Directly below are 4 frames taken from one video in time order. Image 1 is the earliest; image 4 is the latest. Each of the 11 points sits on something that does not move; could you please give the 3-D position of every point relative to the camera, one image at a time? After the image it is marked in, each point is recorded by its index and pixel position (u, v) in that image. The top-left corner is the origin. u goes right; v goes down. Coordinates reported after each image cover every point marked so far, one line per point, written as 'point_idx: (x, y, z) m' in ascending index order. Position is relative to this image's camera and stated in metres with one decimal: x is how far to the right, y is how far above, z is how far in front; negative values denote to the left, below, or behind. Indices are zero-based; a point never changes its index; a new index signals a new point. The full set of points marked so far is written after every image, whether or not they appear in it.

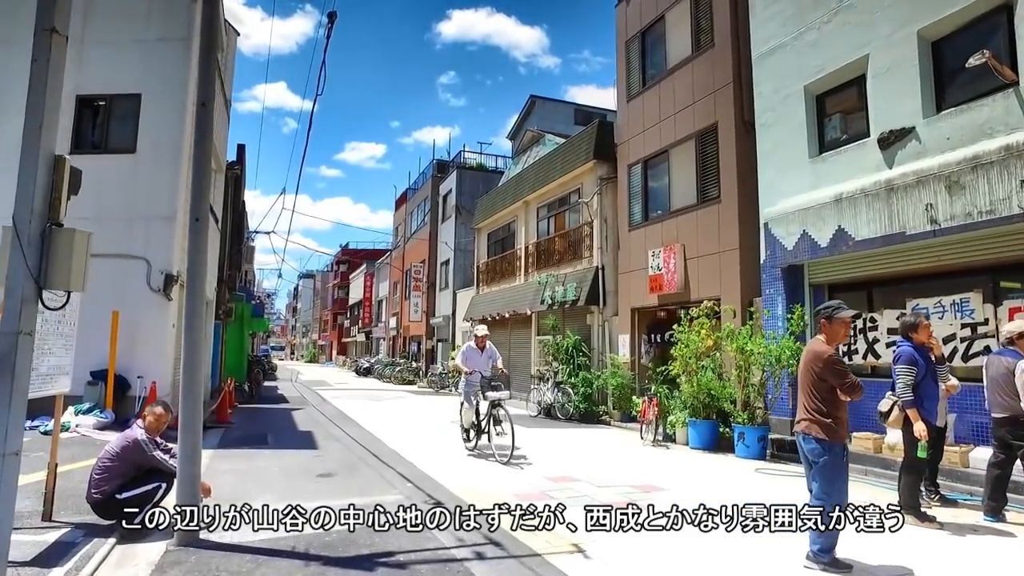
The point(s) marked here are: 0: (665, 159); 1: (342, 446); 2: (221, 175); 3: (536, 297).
0: (+2.9, +2.5, +14.0) m
1: (-2.3, -2.1, +9.7) m
2: (-6.7, +2.6, +16.9) m
3: (+0.6, -0.2, +18.0) m
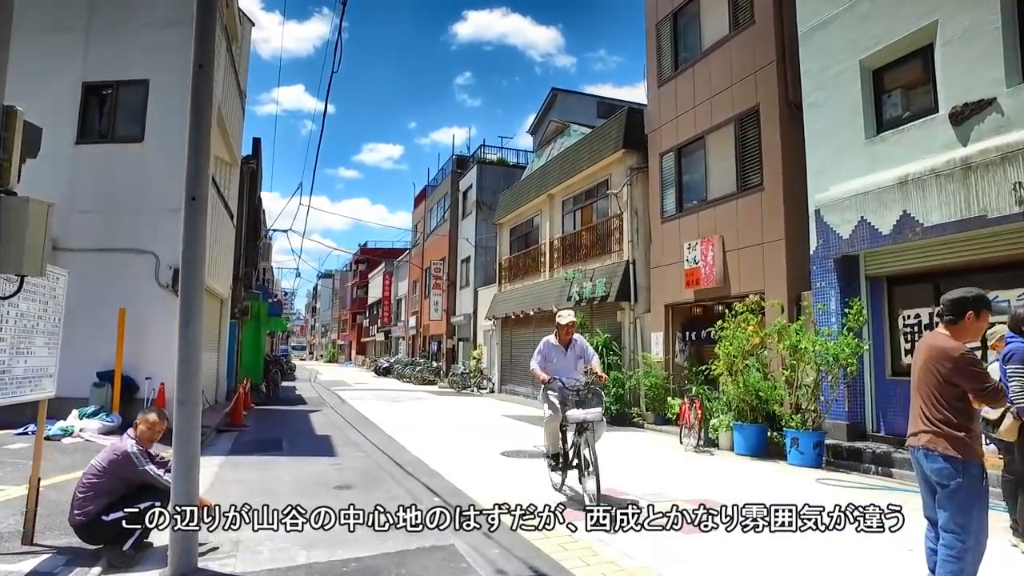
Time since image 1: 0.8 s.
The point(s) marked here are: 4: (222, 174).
0: (+3.4, +2.6, +13.2) m
1: (-1.9, -2.0, +9.1) m
2: (-6.2, +2.6, +16.4) m
3: (+1.2, -0.2, +17.3) m
4: (-6.2, +2.4, +15.5) m
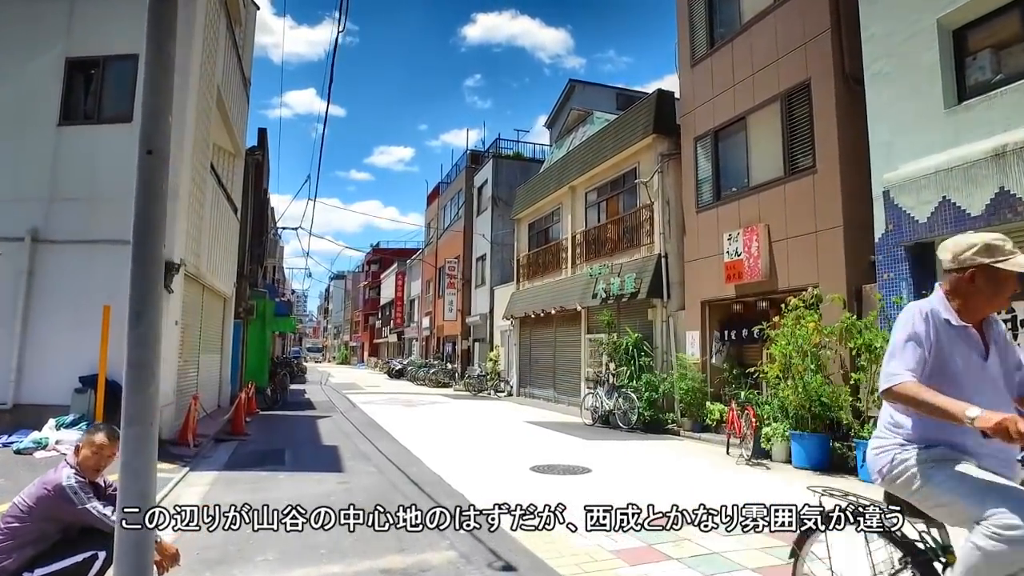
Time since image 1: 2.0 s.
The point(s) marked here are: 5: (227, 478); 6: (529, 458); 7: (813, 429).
0: (+3.8, +2.6, +12.1) m
1: (-1.5, -2.0, +8.1) m
2: (-5.8, +2.7, +15.5) m
3: (+1.6, -0.1, +16.3) m
4: (-5.7, +2.5, +14.6) m
5: (-2.8, -1.9, +7.2) m
6: (+0.2, -2.3, +9.9) m
7: (+3.5, -1.7, +8.6) m
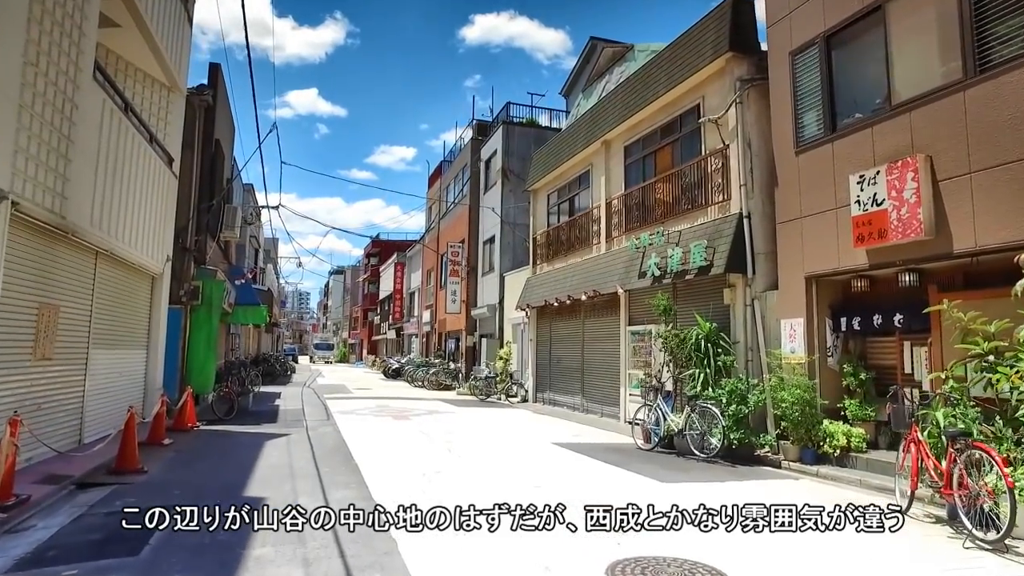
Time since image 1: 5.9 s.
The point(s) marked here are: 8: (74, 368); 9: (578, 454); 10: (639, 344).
0: (+4.1, +3.0, +8.3) m
1: (-1.2, -1.6, +4.3) m
2: (-5.4, +3.1, +11.7) m
3: (+2.0, +0.3, +12.5) m
4: (-5.4, +2.9, +10.9) m
5: (-2.5, -1.5, +3.5) m
6: (+0.5, -1.9, +6.1) m
7: (+3.8, -1.3, +4.8) m
8: (-4.7, -0.9, +7.8) m
9: (+0.8, -2.1, +9.5) m
10: (+2.2, -1.0, +12.7) m
